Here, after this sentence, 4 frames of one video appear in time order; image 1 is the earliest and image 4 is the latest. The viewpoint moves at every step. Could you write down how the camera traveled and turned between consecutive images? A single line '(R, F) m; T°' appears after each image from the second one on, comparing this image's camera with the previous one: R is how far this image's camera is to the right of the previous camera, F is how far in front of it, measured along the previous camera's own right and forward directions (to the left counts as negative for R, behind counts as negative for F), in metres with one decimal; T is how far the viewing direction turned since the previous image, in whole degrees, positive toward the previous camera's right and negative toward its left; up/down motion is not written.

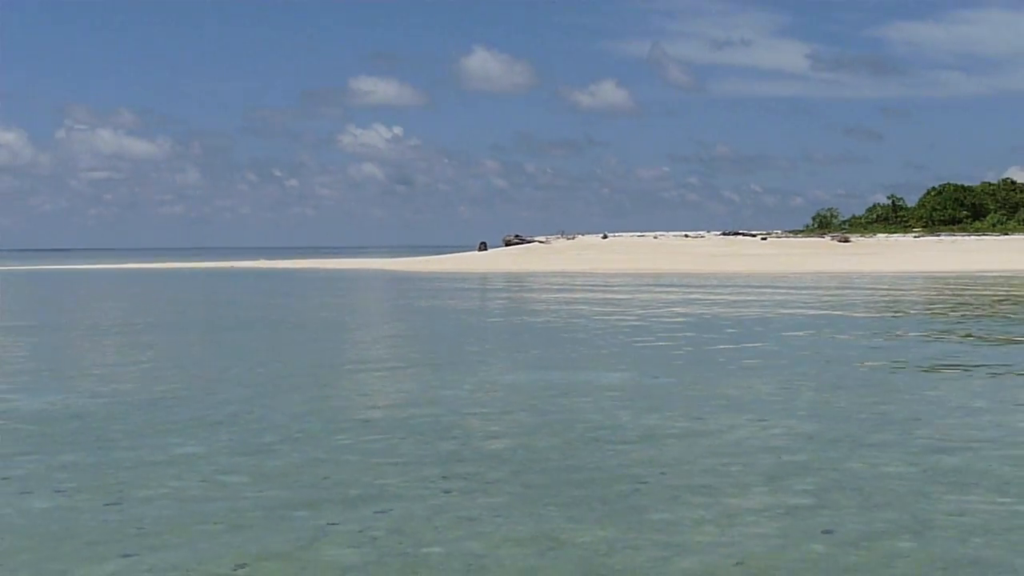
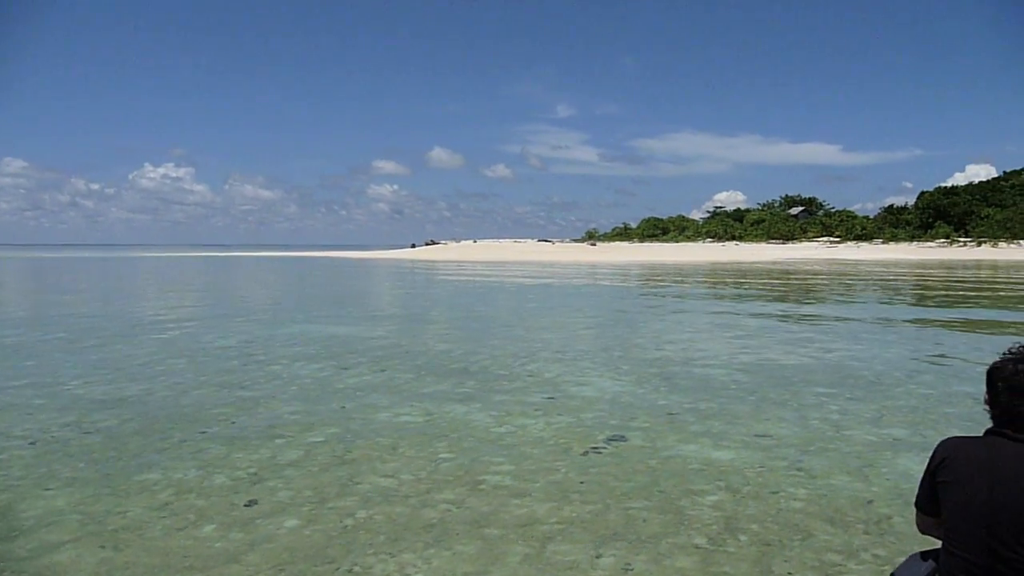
(+4.7, +0.3) m; +2°
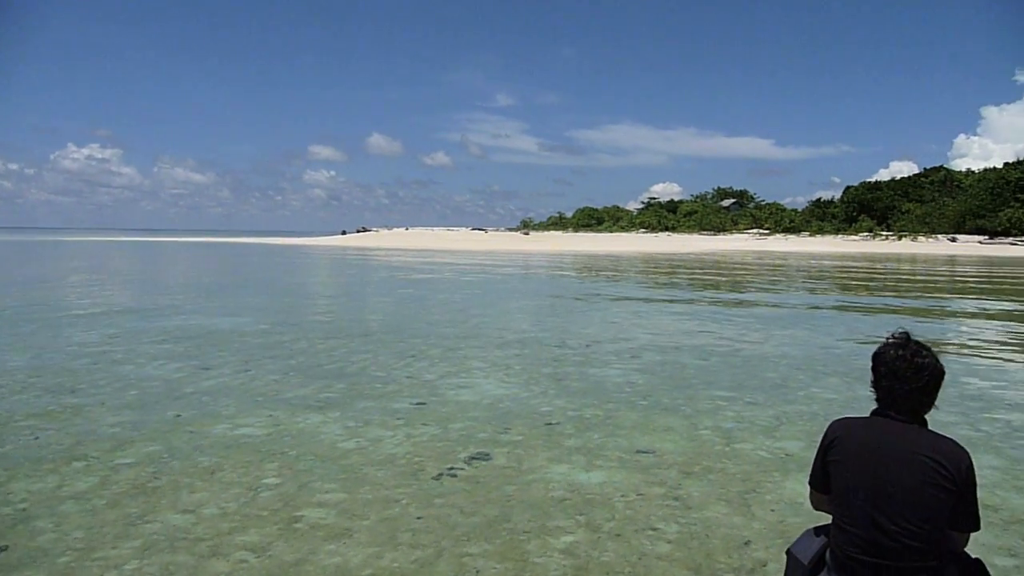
(+0.9, +1.3) m; +4°
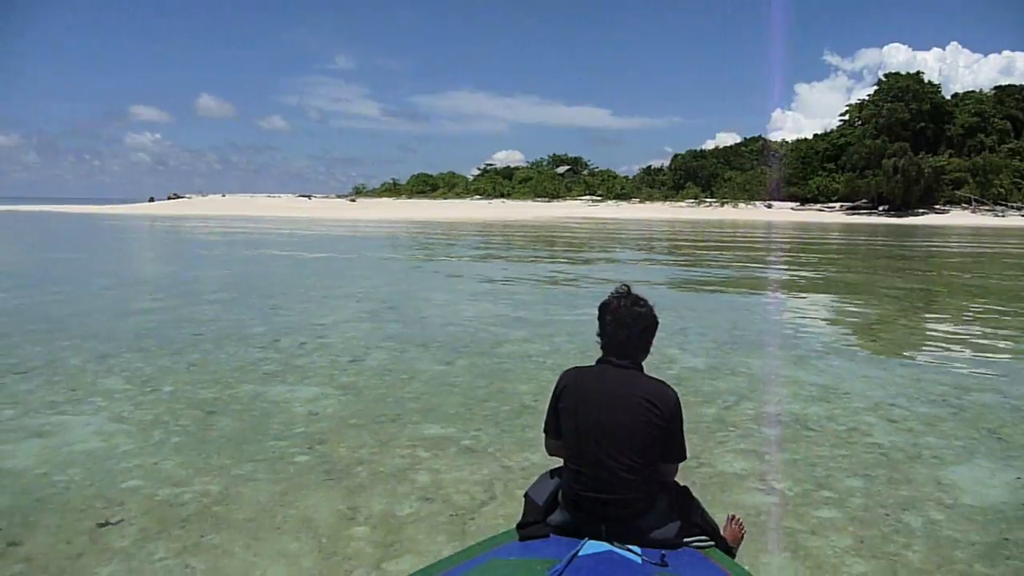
(+2.1, +3.4) m; +11°
